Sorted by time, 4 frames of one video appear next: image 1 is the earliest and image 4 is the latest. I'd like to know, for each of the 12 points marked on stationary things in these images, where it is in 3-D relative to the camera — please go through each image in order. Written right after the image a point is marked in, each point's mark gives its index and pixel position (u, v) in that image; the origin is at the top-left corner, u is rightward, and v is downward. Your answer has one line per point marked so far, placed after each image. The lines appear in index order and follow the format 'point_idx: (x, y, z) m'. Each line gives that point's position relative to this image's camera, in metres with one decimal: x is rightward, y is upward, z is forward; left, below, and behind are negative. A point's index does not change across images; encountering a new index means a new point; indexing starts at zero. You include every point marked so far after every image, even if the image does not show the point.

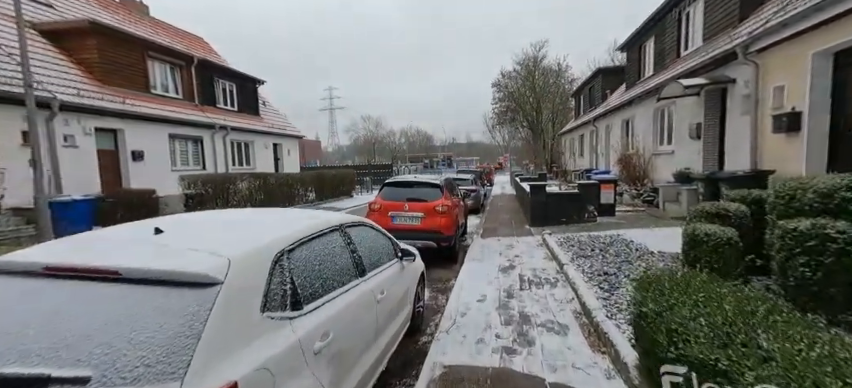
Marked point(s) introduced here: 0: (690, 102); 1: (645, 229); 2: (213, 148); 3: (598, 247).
0: (+7.1, +2.4, +10.0) m
1: (+4.7, -0.8, +8.0) m
2: (-9.1, +2.0, +16.1) m
3: (+2.9, -0.9, +6.3) m
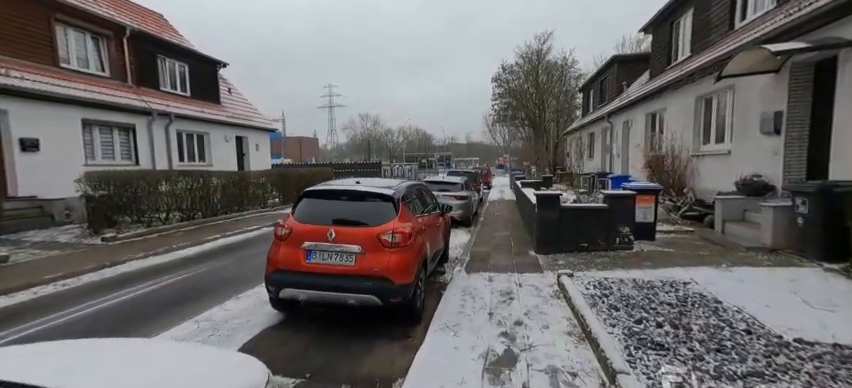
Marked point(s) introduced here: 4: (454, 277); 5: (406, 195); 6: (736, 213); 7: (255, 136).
0: (+6.5, +2.1, +7.2) m
1: (+4.0, -1.0, +5.2) m
2: (-9.7, +1.9, +13.3) m
3: (+2.2, -1.1, +3.5) m
4: (+0.4, -1.3, +5.9) m
5: (-0.3, 0.0, +4.8) m
6: (+5.9, -0.4, +7.1) m
7: (-8.8, +3.0, +19.5) m
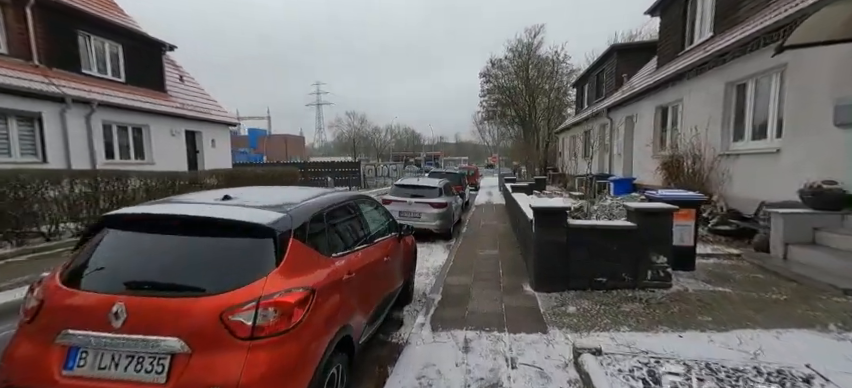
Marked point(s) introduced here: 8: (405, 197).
0: (+5.9, +1.9, +5.4) m
1: (+3.4, -1.2, +3.3) m
2: (-10.5, +1.8, +11.0) m
3: (+1.7, -1.3, +1.5) m
4: (-0.1, -1.5, +3.9) m
5: (-0.8, -0.2, +2.7) m
6: (+5.3, -0.5, +5.2) m
7: (-9.8, +2.9, +17.2) m
8: (-0.5, -0.1, +9.5) m
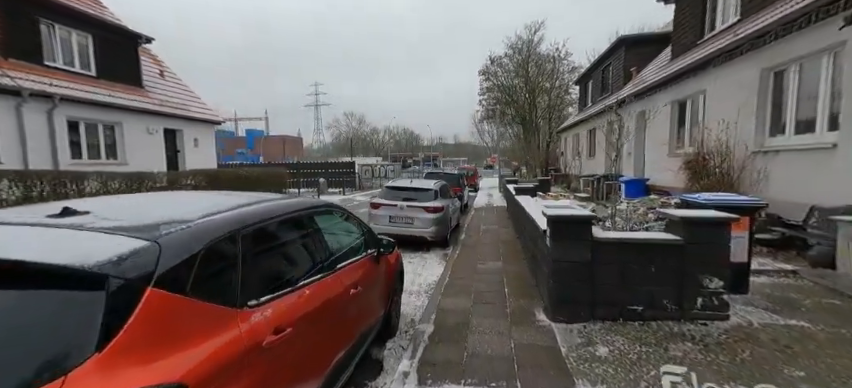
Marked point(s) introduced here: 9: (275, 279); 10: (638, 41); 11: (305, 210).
0: (+5.7, +1.9, +4.4) m
1: (+3.3, -1.3, +2.3) m
2: (-10.6, +1.7, +9.9) m
3: (+1.6, -1.4, +0.5) m
4: (-0.3, -1.5, +2.8) m
5: (-0.9, -0.2, +1.7) m
6: (+5.1, -0.6, +4.2) m
7: (-10.0, +2.8, +16.2) m
8: (-0.7, -0.1, +8.5) m
9: (-0.8, -0.5, +1.7) m
10: (+8.8, +6.4, +15.6) m
11: (-0.9, -0.1, +2.6) m
